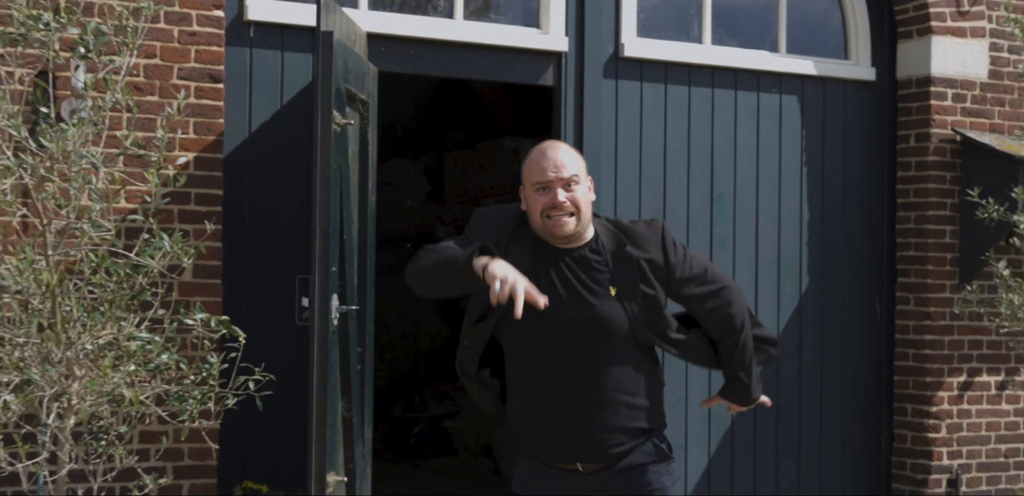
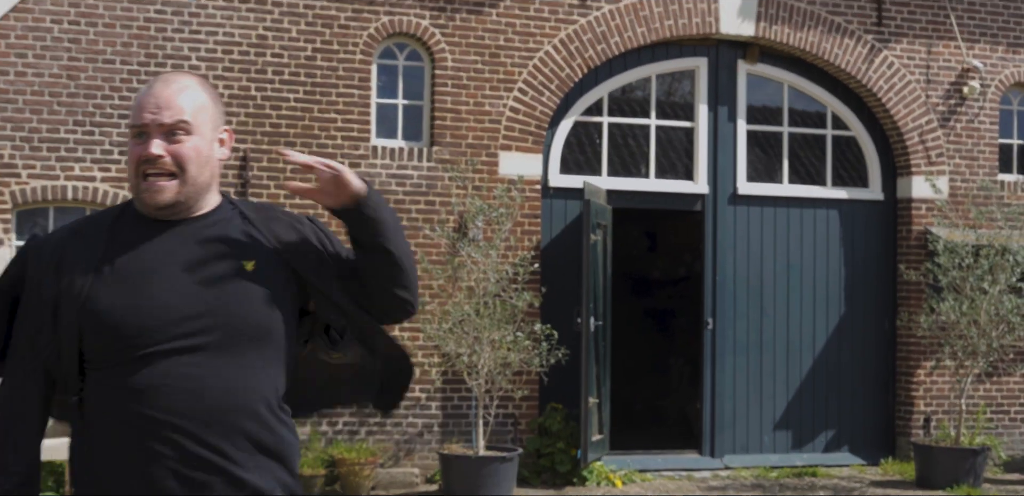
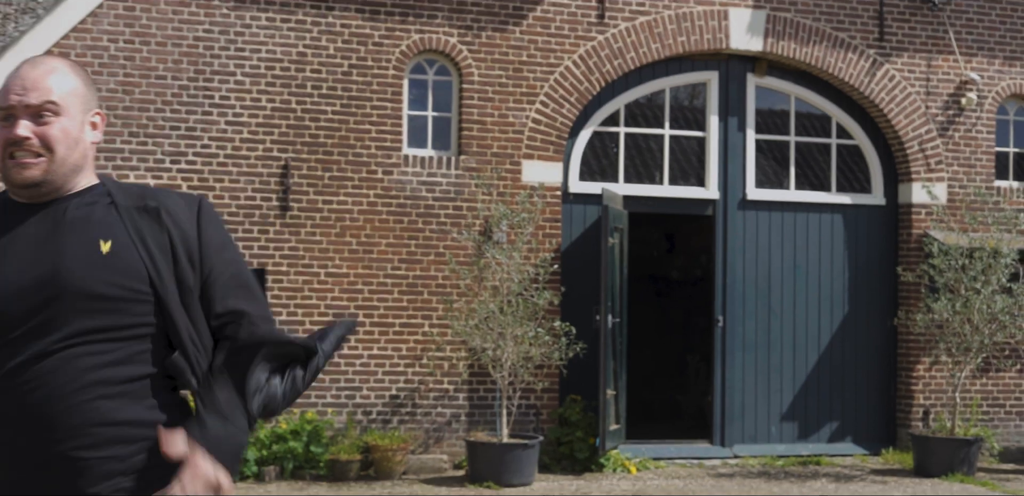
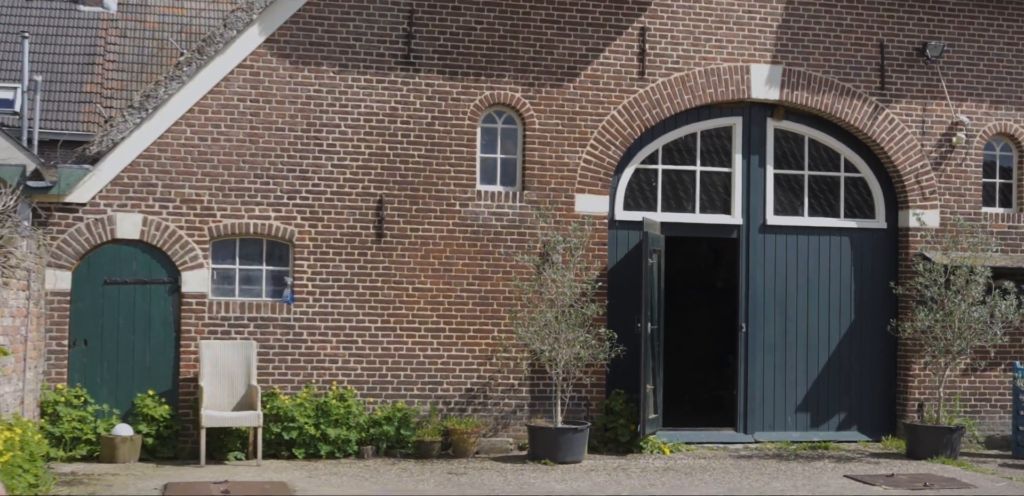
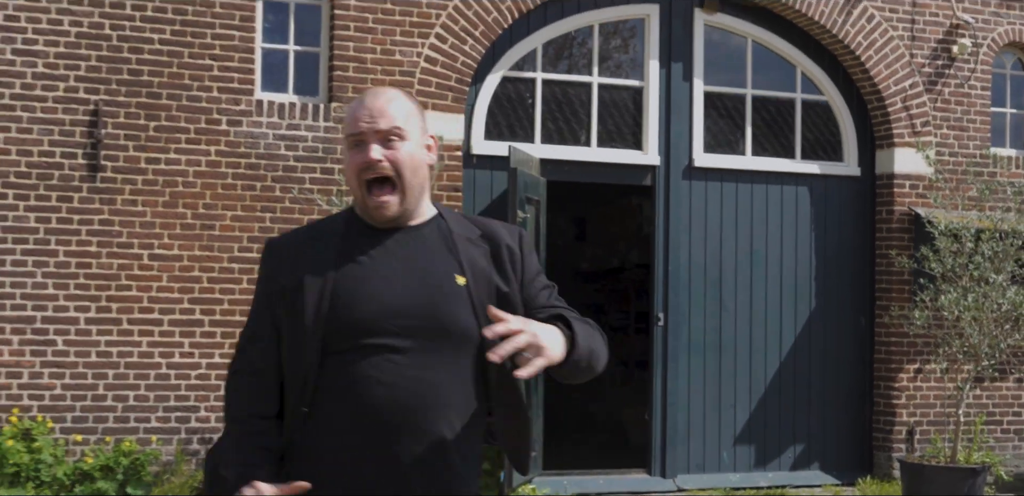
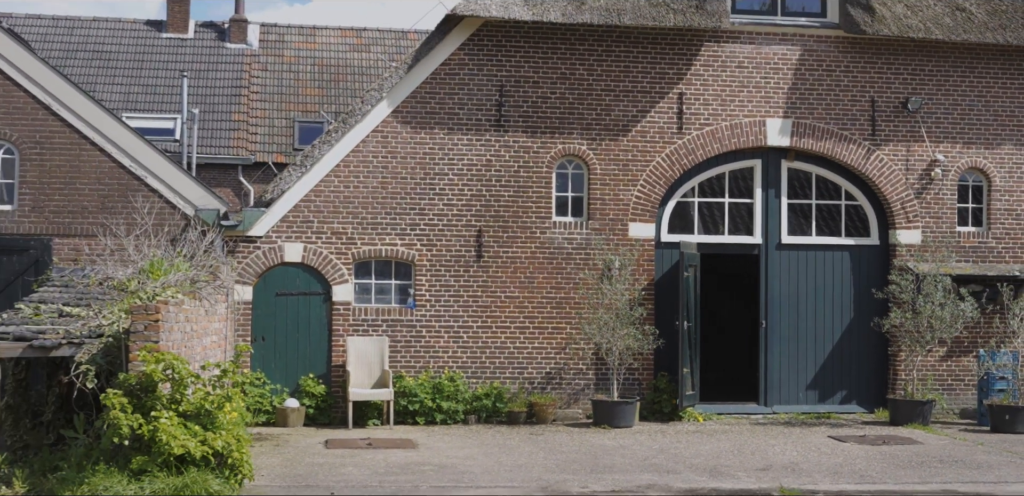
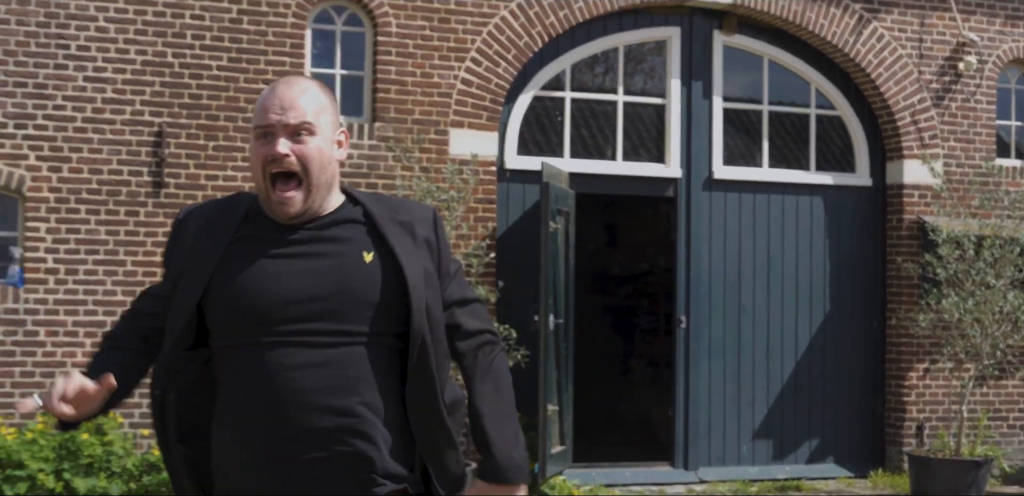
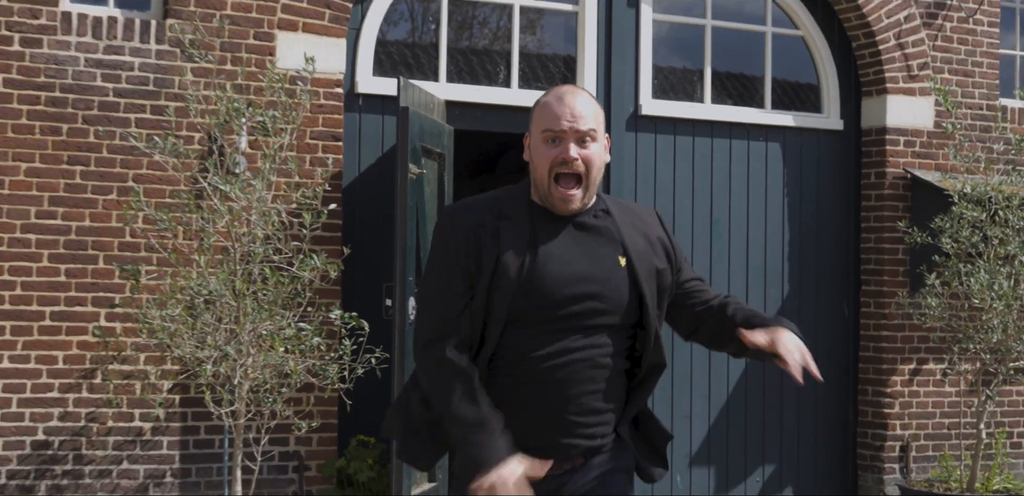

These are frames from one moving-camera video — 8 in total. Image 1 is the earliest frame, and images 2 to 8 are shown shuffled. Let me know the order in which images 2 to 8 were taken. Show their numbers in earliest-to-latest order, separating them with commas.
8, 5, 7, 2, 3, 4, 6
